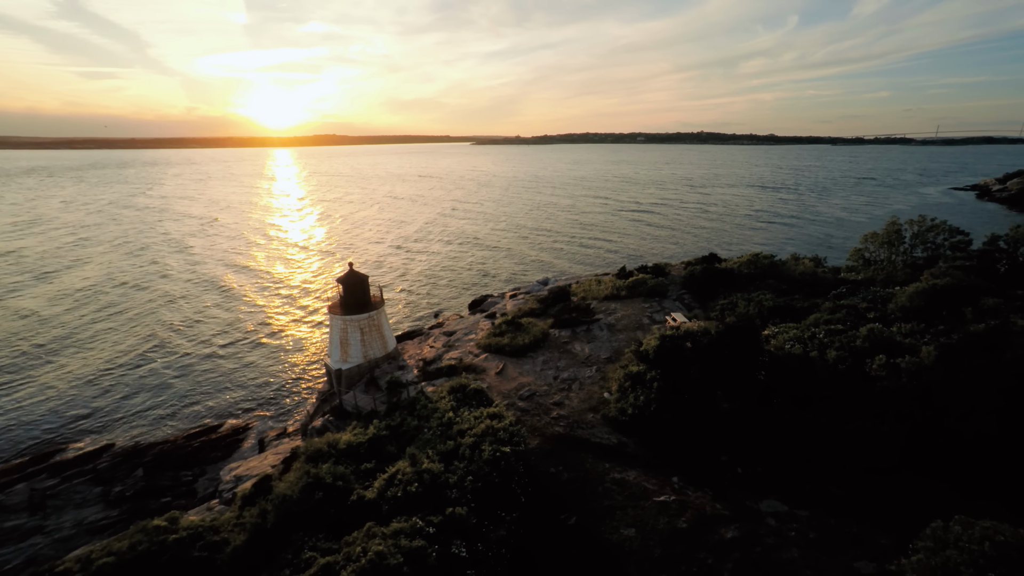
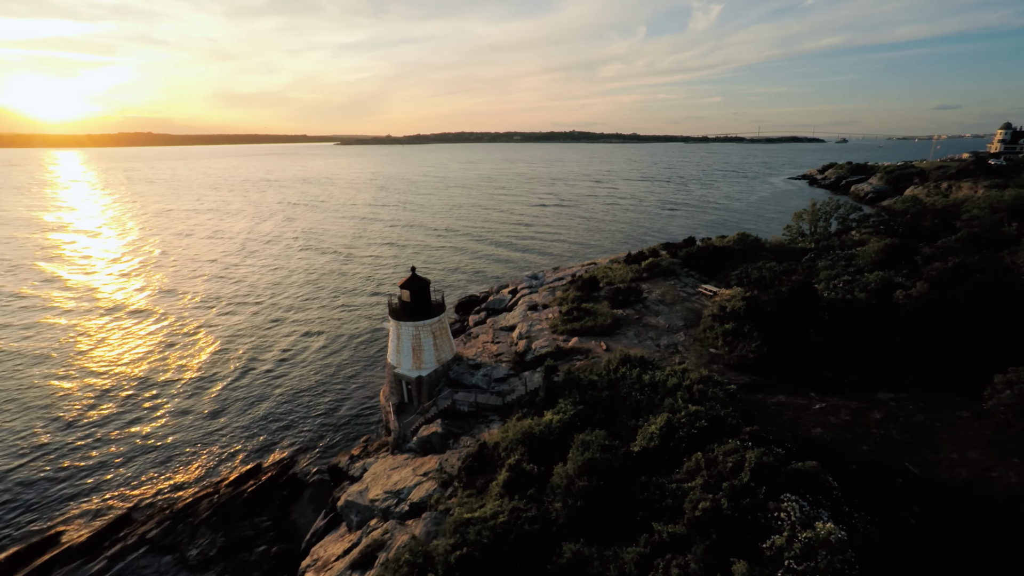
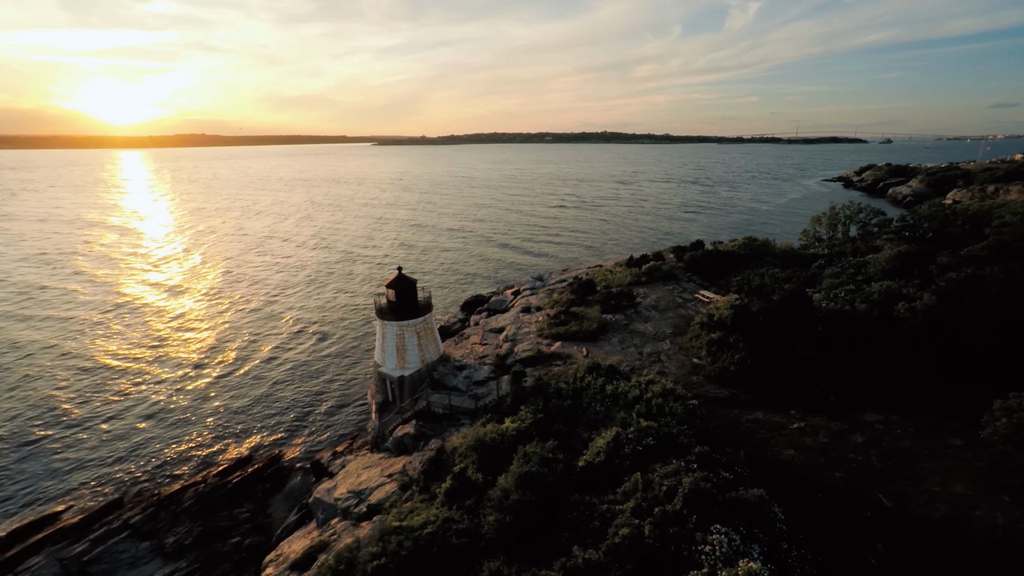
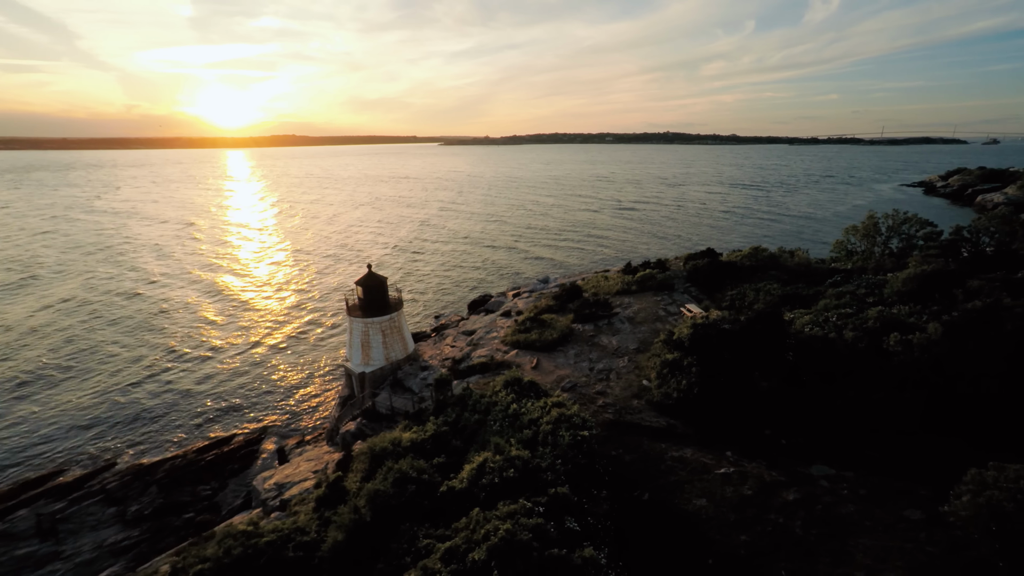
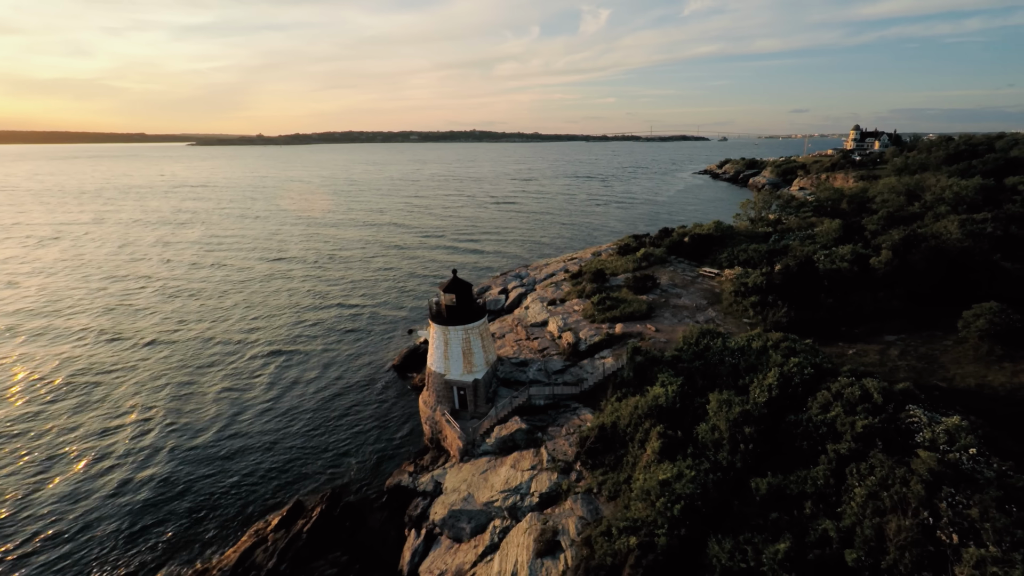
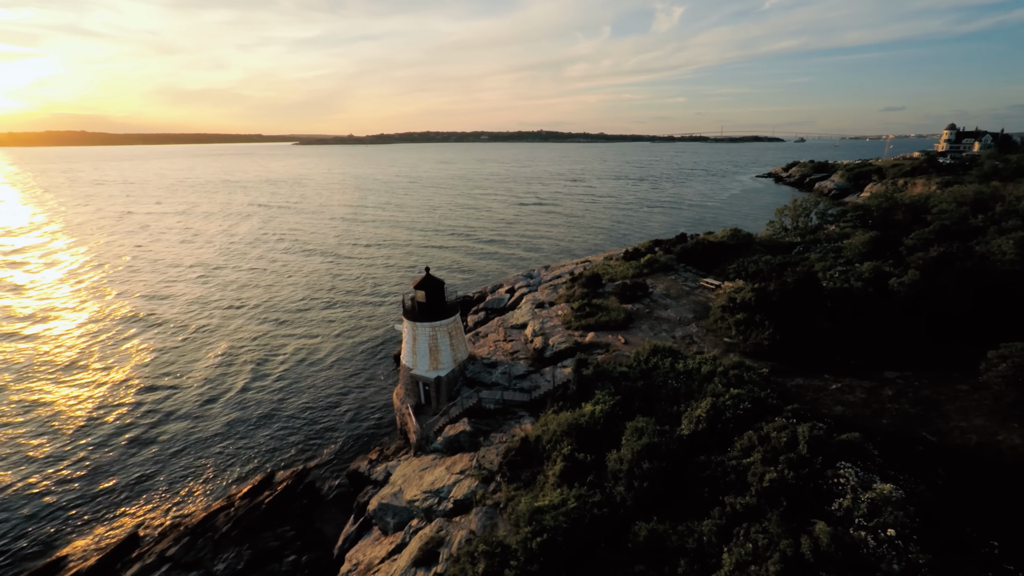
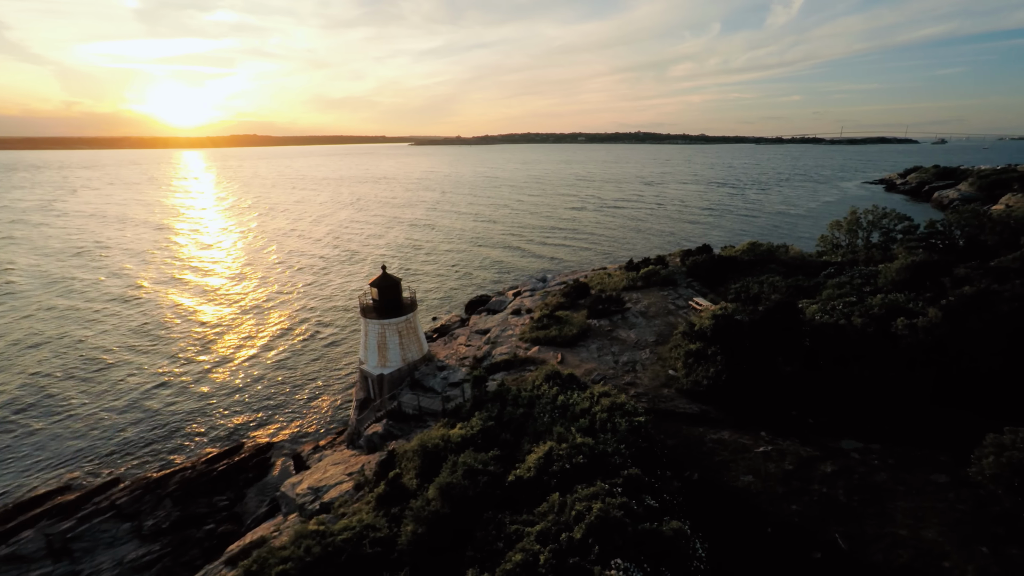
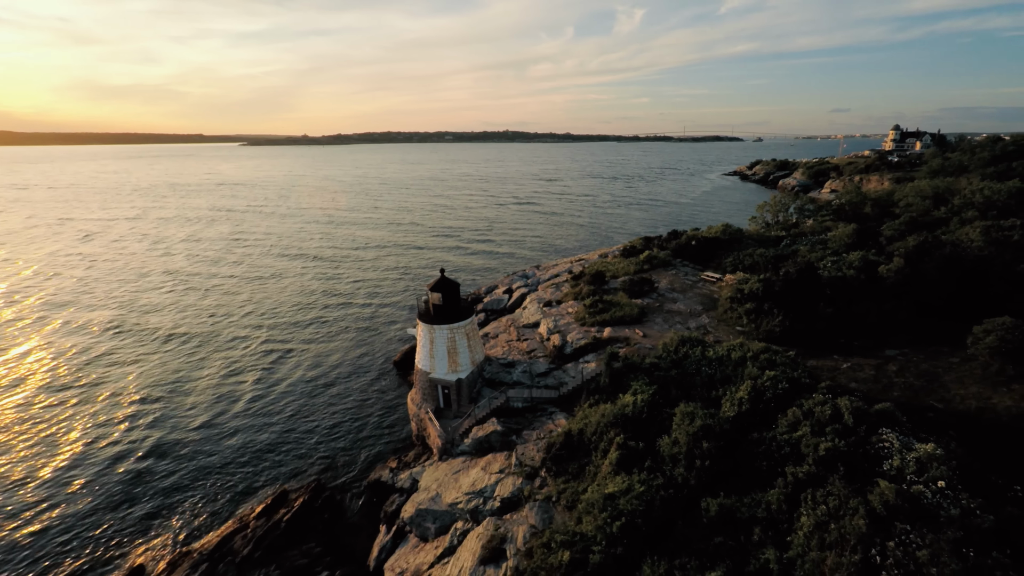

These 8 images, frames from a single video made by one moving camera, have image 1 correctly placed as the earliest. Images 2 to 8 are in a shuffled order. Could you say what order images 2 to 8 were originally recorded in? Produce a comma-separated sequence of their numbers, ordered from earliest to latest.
4, 7, 3, 2, 6, 8, 5
